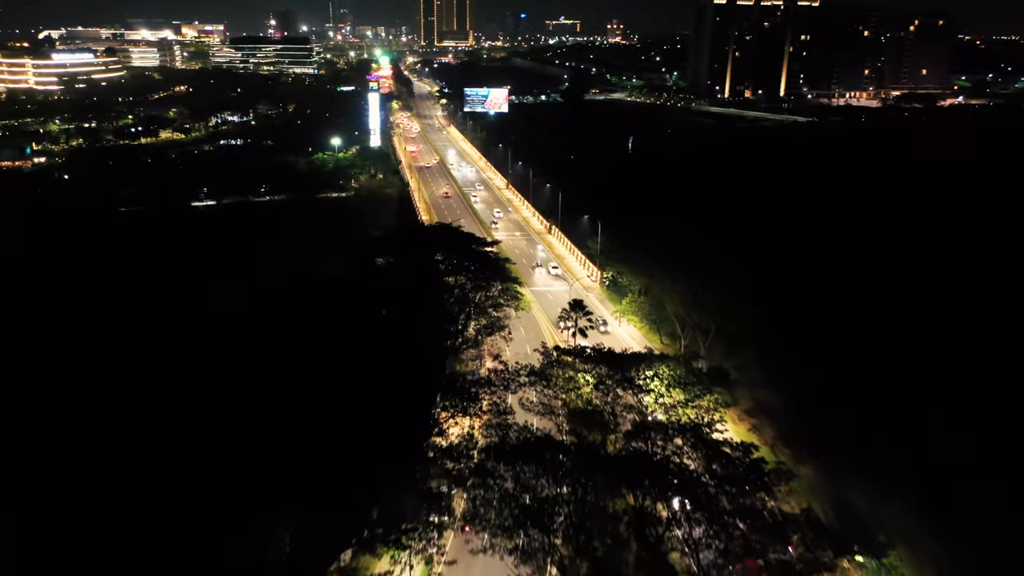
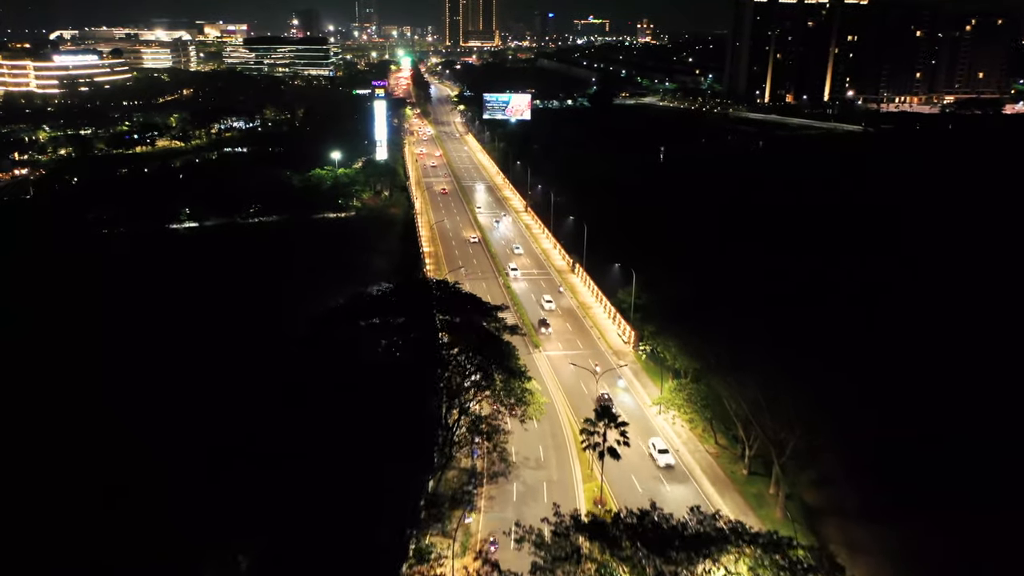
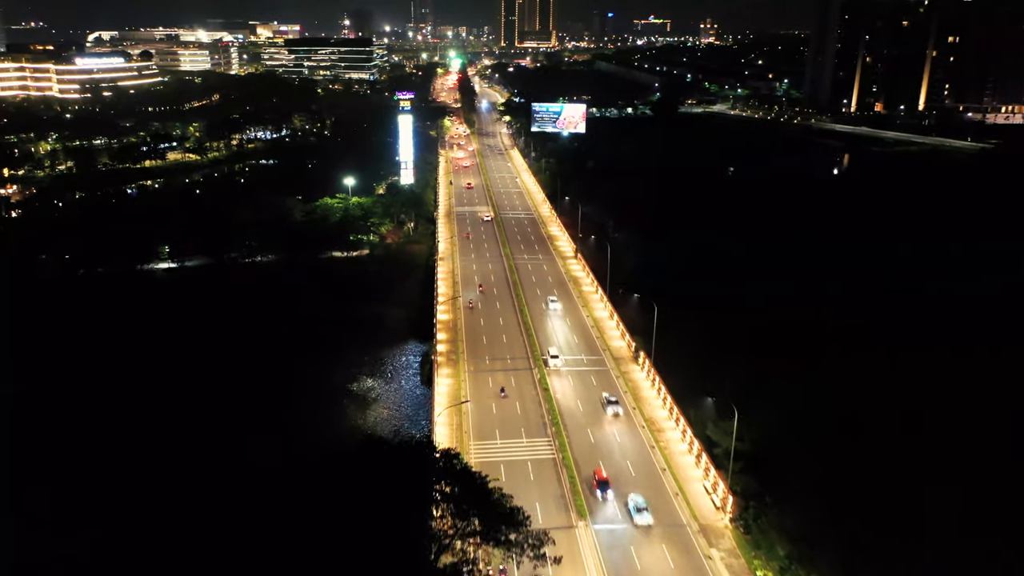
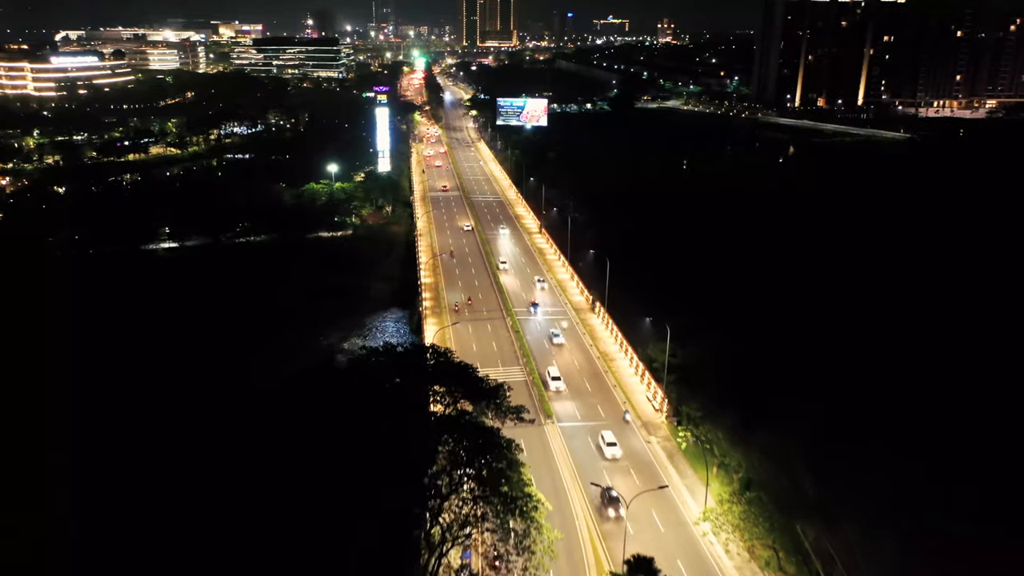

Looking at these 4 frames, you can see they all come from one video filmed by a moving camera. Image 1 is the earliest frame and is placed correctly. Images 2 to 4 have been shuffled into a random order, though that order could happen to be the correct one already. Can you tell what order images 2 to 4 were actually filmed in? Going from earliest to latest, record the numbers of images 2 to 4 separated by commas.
2, 4, 3
